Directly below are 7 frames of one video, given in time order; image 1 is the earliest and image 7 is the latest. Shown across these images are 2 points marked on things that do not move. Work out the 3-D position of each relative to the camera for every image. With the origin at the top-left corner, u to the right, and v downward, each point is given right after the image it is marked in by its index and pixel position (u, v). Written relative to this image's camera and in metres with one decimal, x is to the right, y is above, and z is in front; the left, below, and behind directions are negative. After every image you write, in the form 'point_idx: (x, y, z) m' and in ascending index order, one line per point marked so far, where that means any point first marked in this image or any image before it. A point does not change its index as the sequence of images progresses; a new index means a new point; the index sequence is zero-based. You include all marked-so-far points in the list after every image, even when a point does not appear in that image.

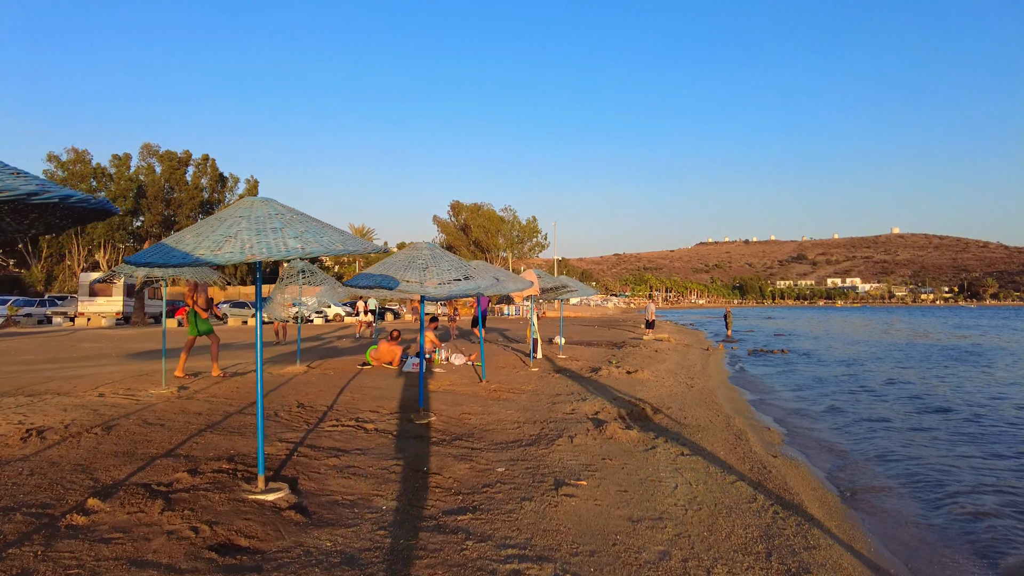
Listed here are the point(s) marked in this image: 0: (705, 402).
0: (+4.0, -2.3, +12.6) m
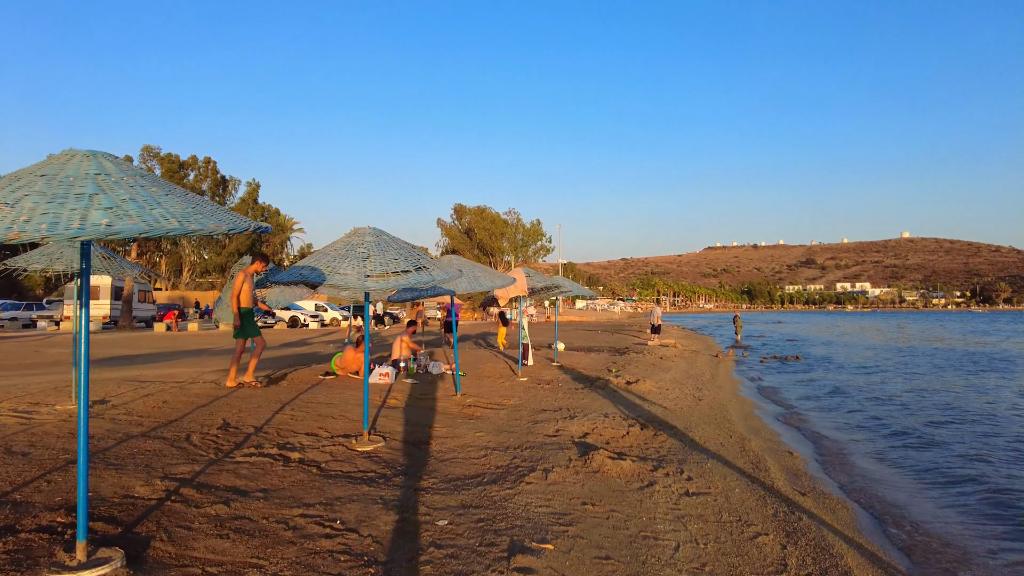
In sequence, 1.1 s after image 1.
0: (+3.6, -2.3, +10.9) m
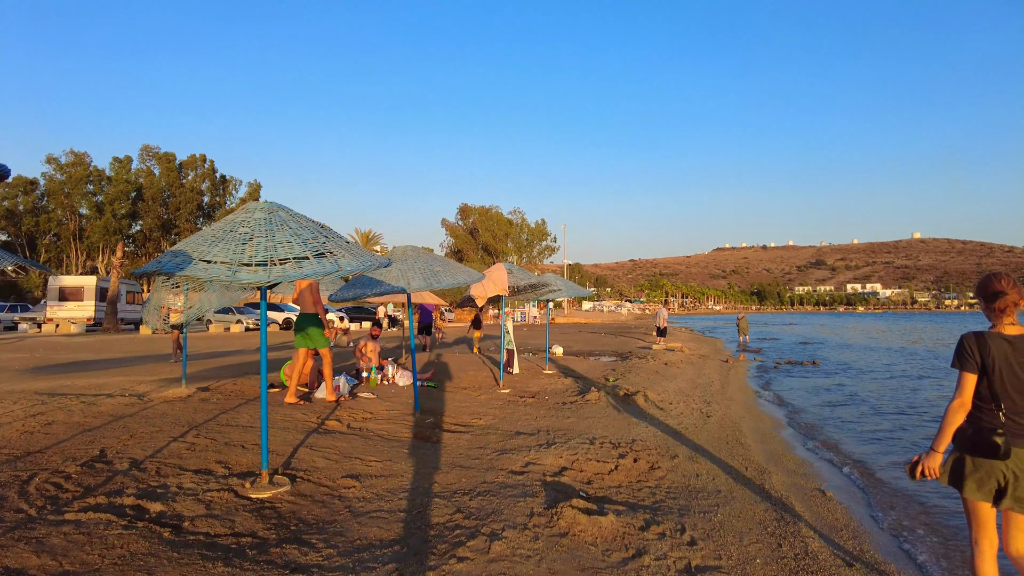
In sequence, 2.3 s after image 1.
0: (+3.2, -2.3, +9.2) m
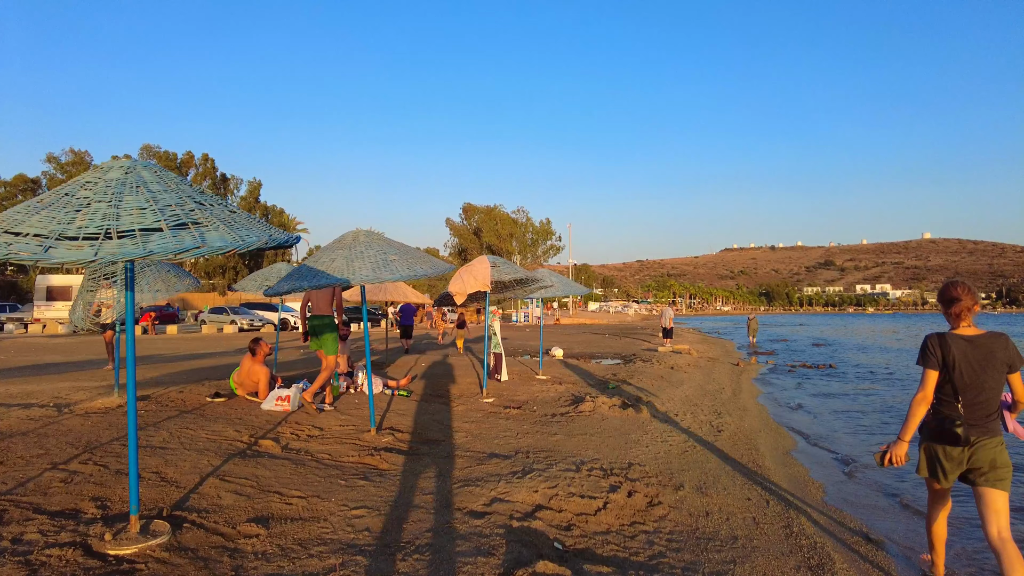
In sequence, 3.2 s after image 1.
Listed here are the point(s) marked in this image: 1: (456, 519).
0: (+2.9, -2.2, +7.8) m
1: (-0.4, -1.8, +4.8) m
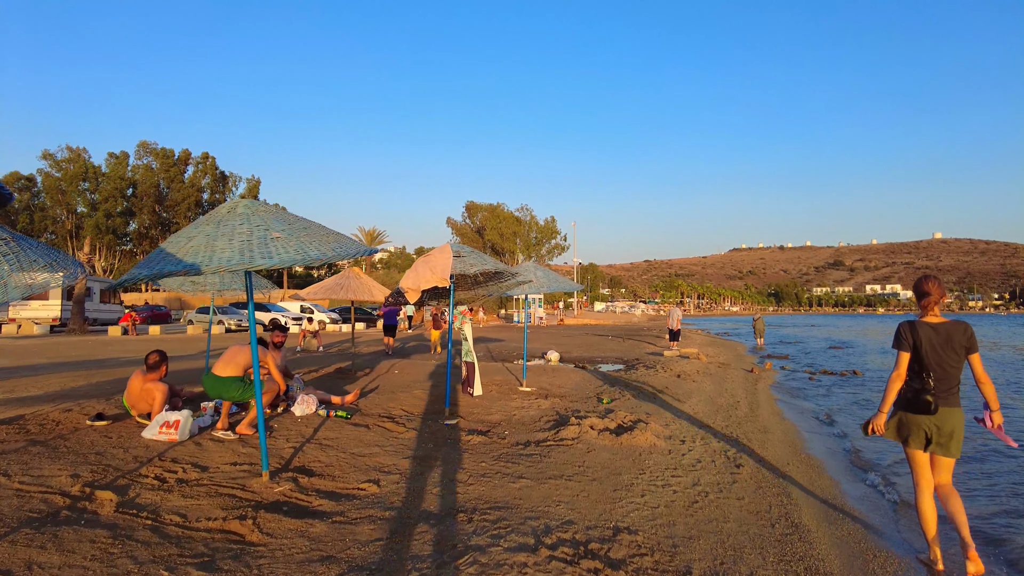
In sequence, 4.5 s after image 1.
0: (+2.4, -2.1, +5.8) m
1: (-0.9, -1.7, +2.8) m
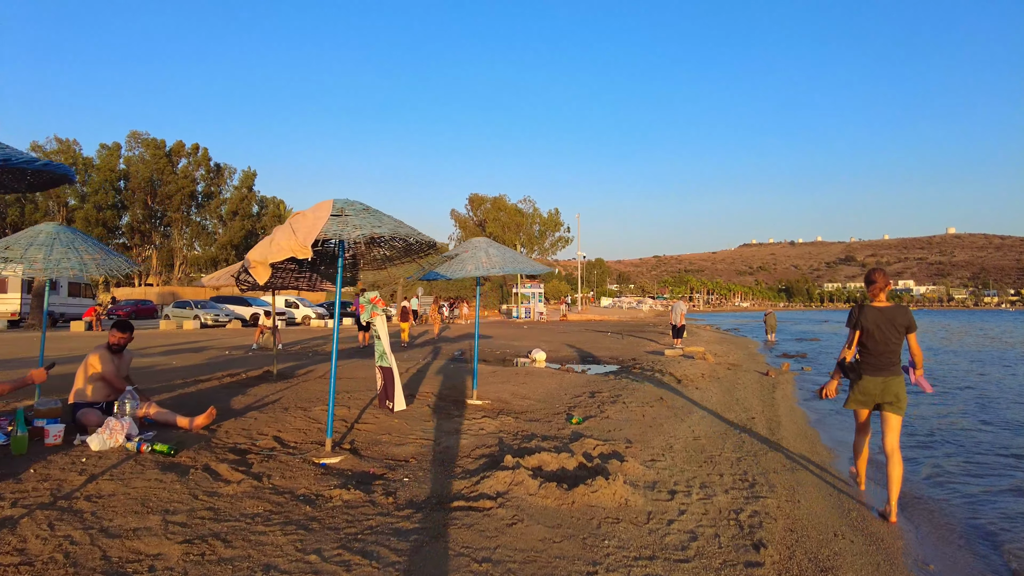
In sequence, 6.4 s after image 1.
0: (+1.6, -1.9, +3.1) m
1: (-1.8, -1.5, +0.2) m
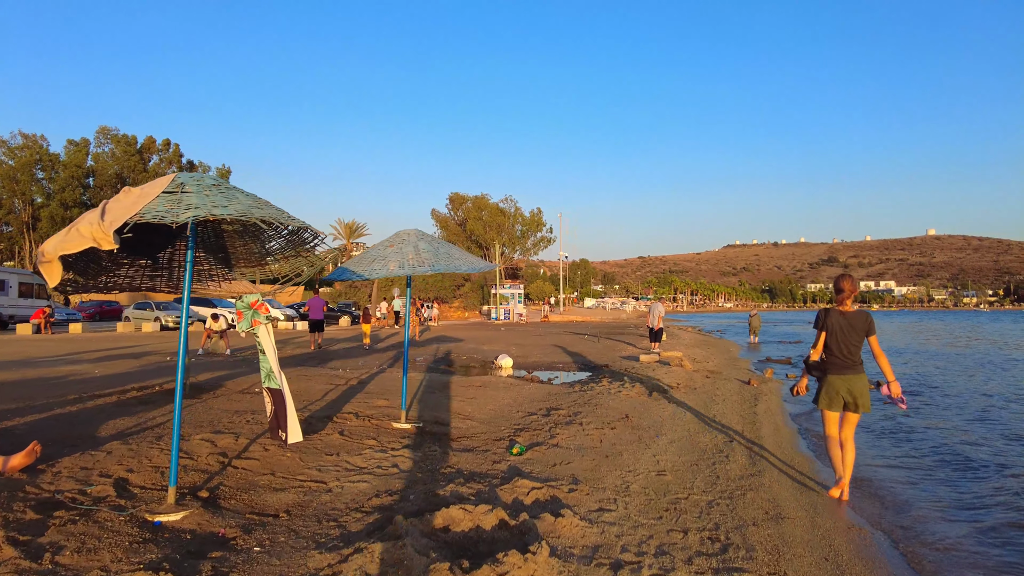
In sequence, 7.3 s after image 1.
0: (+0.9, -1.9, +1.8) m
1: (-2.4, -1.5, -1.2) m
